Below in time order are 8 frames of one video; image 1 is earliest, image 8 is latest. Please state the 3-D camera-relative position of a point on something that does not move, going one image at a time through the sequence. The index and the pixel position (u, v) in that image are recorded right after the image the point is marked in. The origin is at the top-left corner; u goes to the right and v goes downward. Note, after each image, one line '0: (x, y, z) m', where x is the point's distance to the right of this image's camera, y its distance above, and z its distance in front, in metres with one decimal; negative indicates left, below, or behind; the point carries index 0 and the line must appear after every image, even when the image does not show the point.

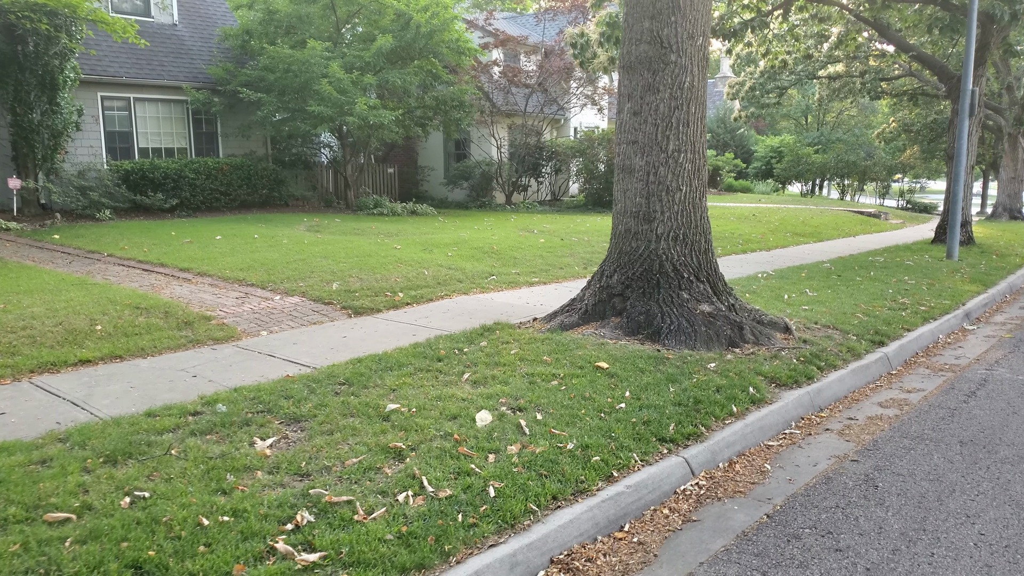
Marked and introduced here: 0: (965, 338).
0: (+4.8, -0.5, +8.1) m
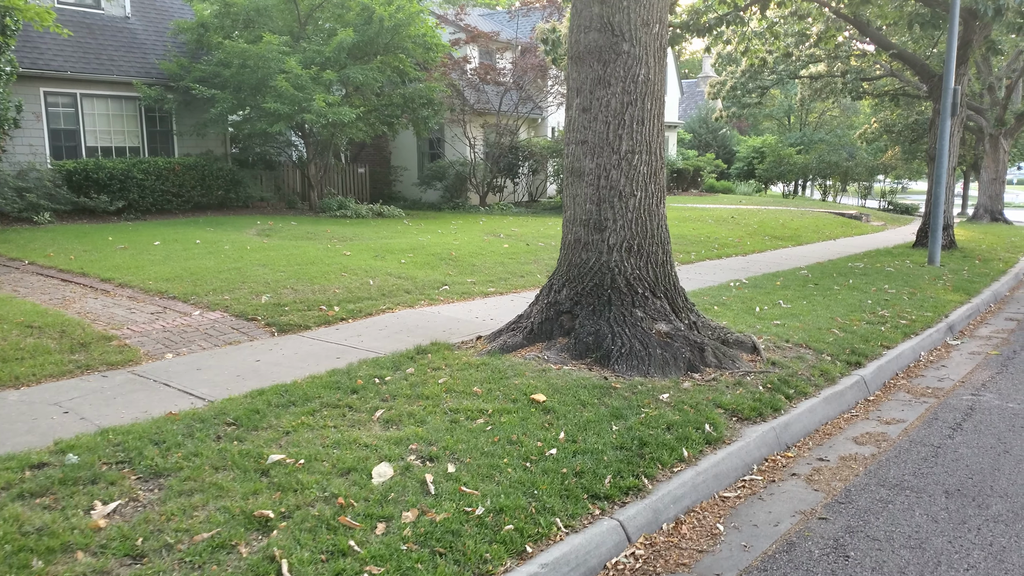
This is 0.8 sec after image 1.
0: (+4.3, -0.7, +7.5) m
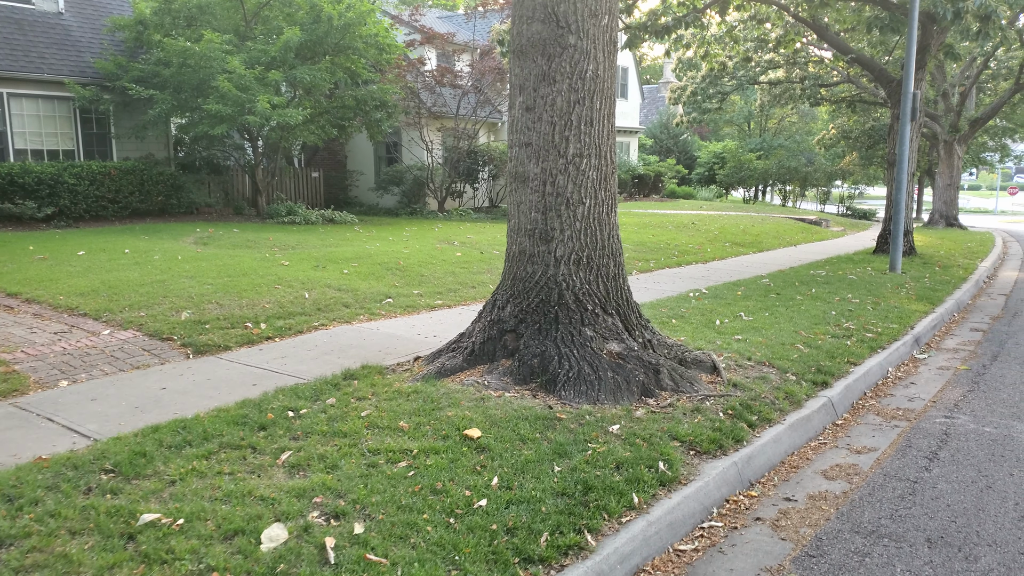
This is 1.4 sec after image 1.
0: (+3.8, -0.8, +7.1) m
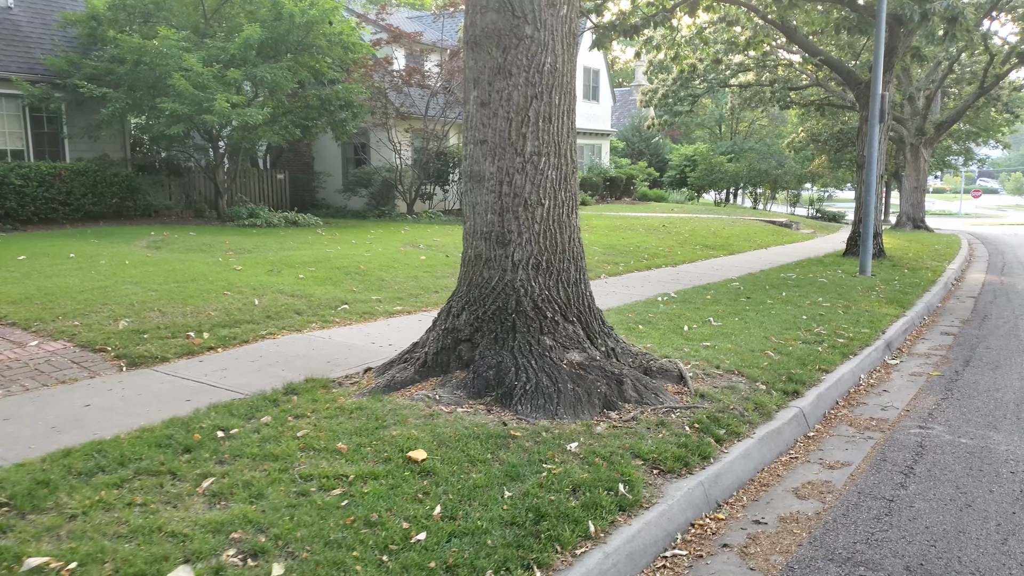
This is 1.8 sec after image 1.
0: (+3.4, -0.8, +6.9) m
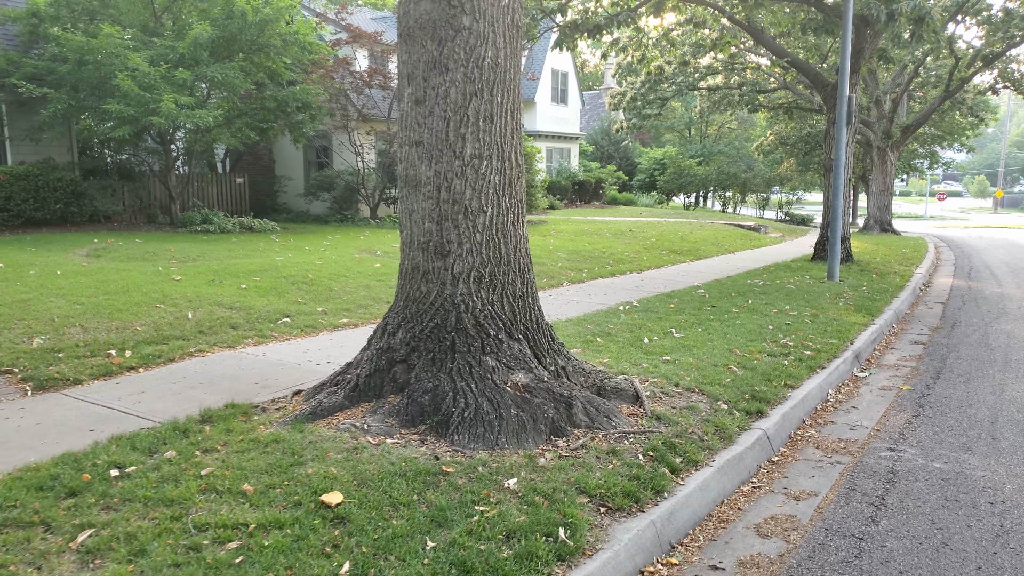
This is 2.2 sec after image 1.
0: (+3.0, -0.9, +6.5) m
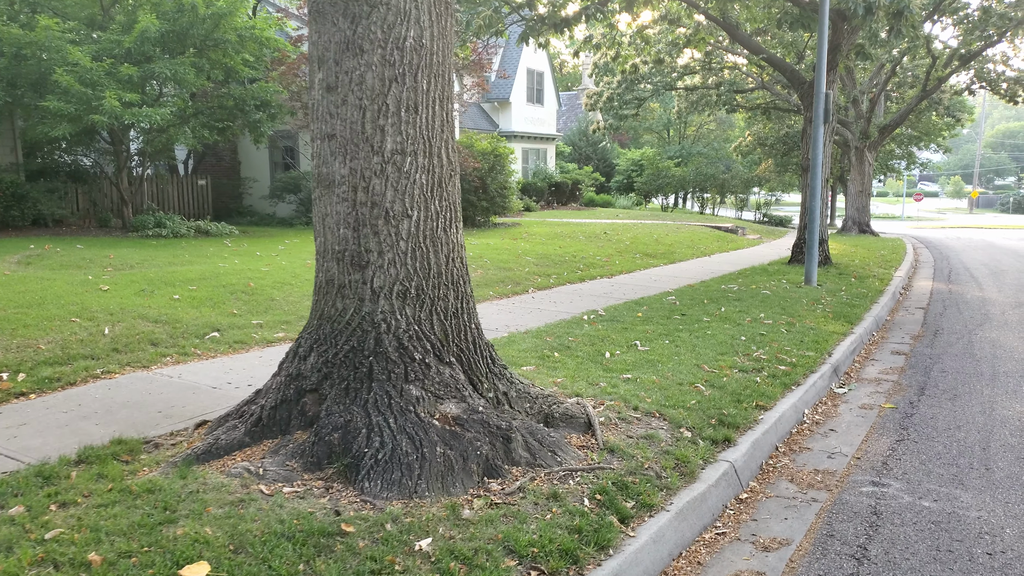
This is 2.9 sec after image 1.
0: (+2.6, -1.0, +6.0) m
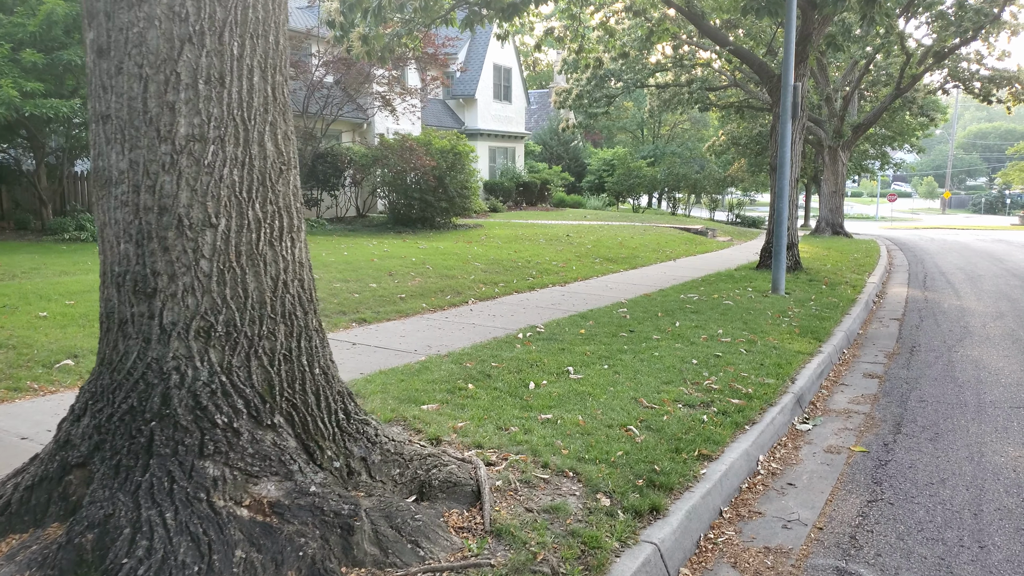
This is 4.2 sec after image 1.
0: (+1.9, -1.1, +5.0) m
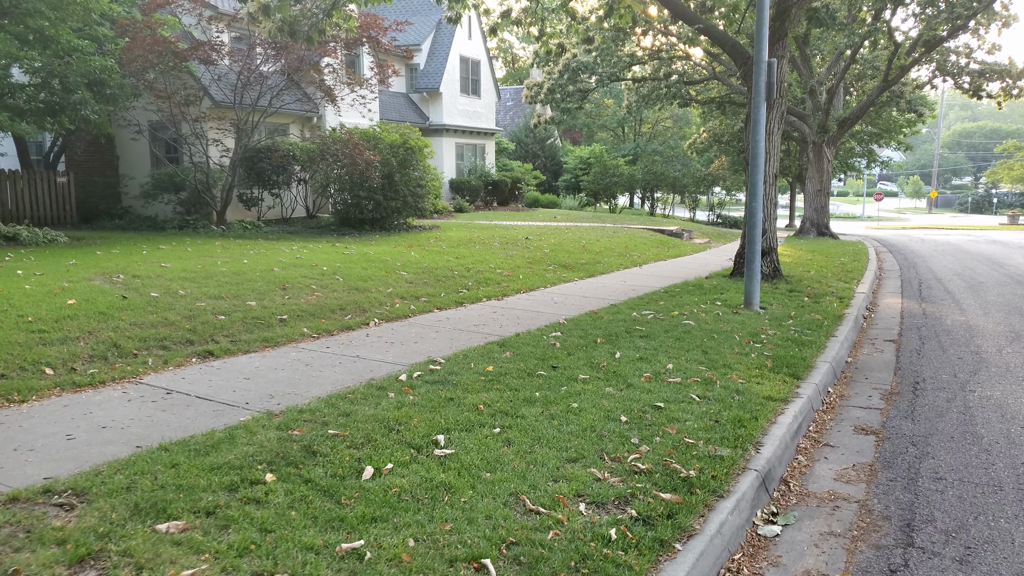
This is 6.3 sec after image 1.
0: (+1.0, -1.3, +3.2) m
